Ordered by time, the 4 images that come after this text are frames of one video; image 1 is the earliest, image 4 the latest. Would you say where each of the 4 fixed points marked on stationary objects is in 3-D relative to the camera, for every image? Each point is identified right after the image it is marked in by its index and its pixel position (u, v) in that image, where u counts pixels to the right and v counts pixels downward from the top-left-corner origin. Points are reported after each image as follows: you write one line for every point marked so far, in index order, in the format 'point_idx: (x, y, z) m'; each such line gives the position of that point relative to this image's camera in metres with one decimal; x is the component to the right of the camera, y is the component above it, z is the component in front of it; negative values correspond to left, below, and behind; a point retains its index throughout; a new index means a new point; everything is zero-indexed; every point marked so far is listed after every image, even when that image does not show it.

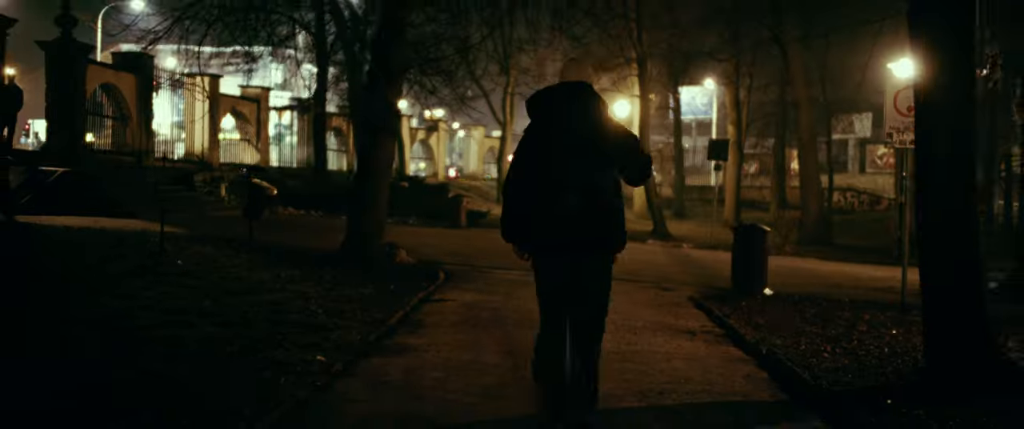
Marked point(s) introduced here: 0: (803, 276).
0: (+5.2, -1.1, +18.6) m
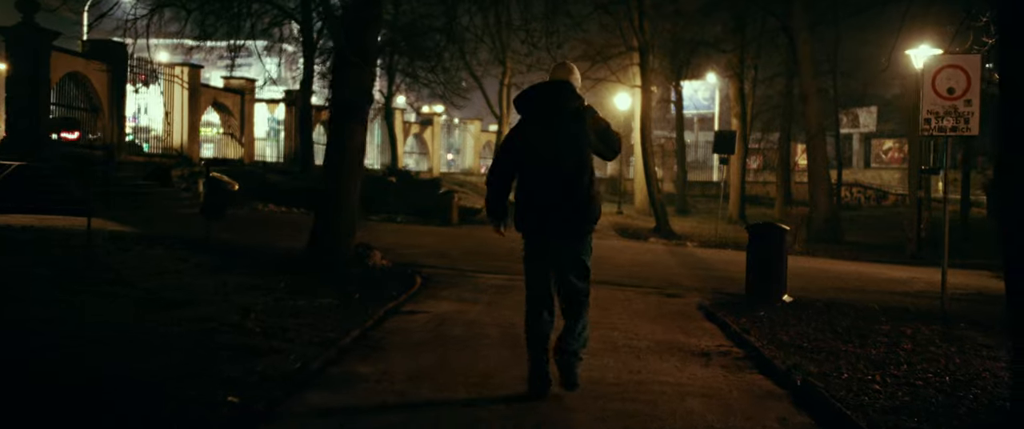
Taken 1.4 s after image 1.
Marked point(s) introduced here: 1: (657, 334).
0: (+5.0, -1.0, +17.0) m
1: (+1.2, -1.0, +8.7) m
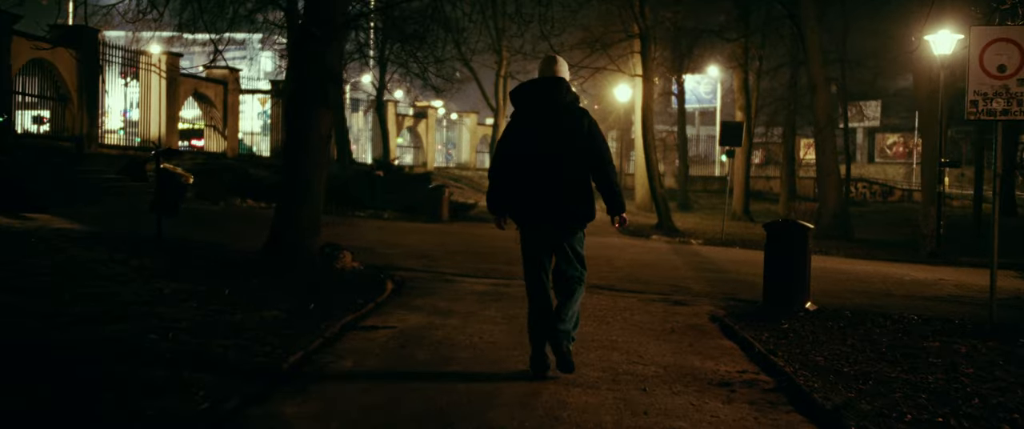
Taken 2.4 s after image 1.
0: (+4.9, -1.0, +15.6) m
1: (+1.1, -1.0, +7.3) m
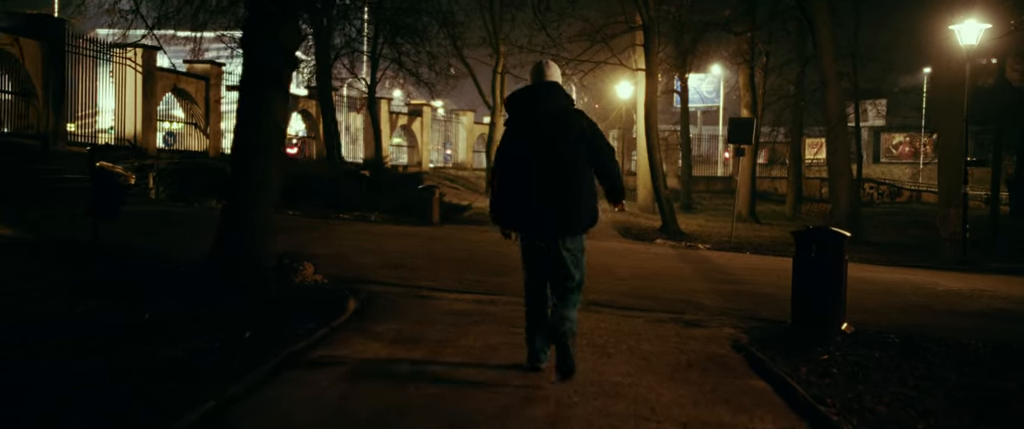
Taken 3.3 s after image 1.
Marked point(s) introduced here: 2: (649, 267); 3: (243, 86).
0: (+4.8, -1.0, +14.0) m
1: (+0.9, -1.0, +5.7) m
2: (+2.1, -0.8, +15.3) m
3: (-2.4, +1.1, +9.3) m
